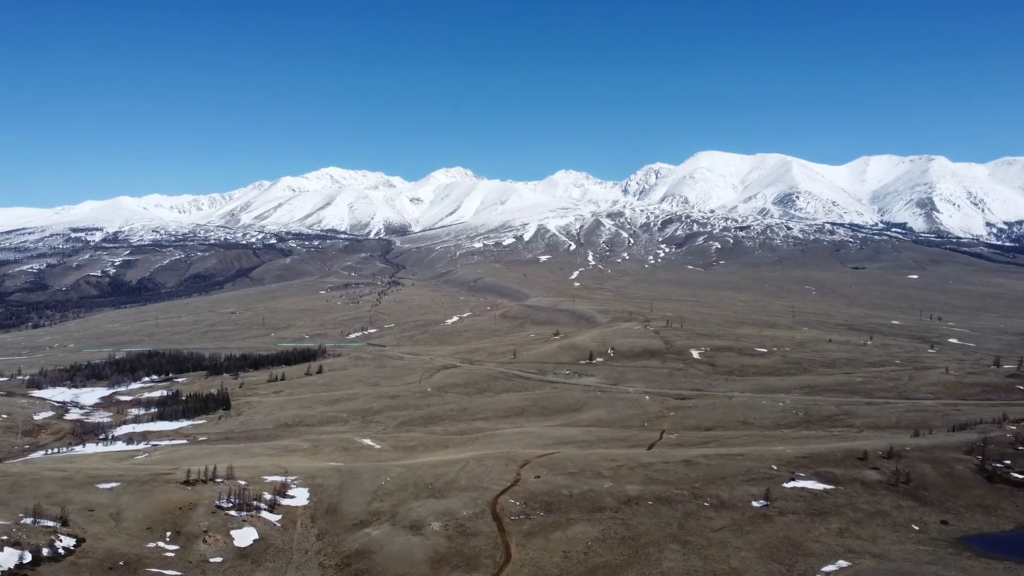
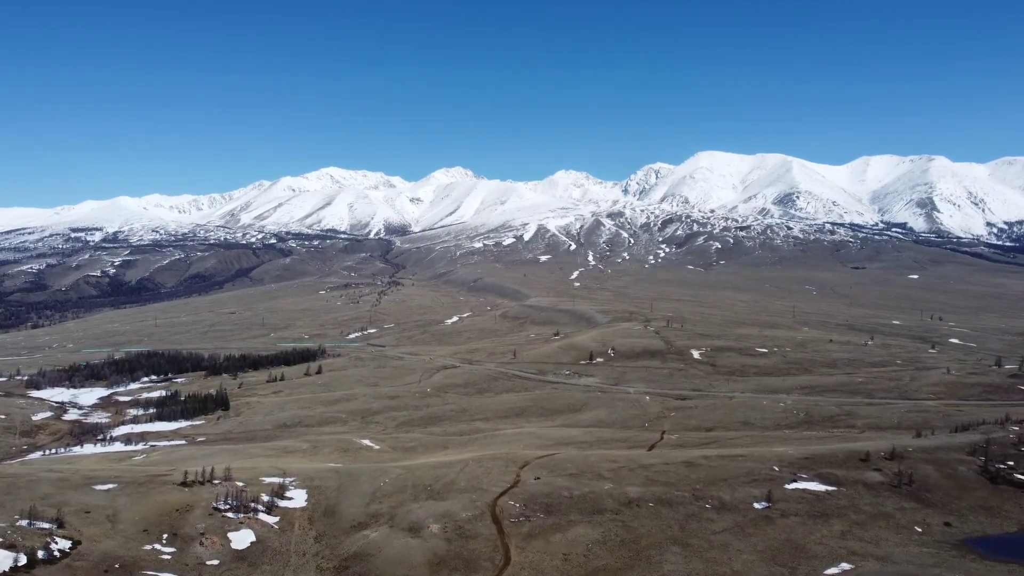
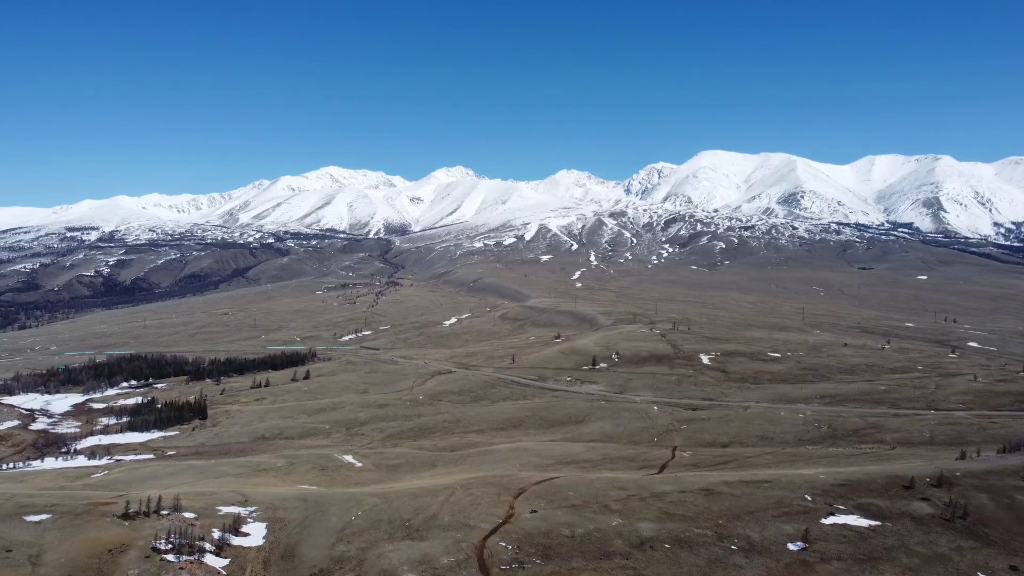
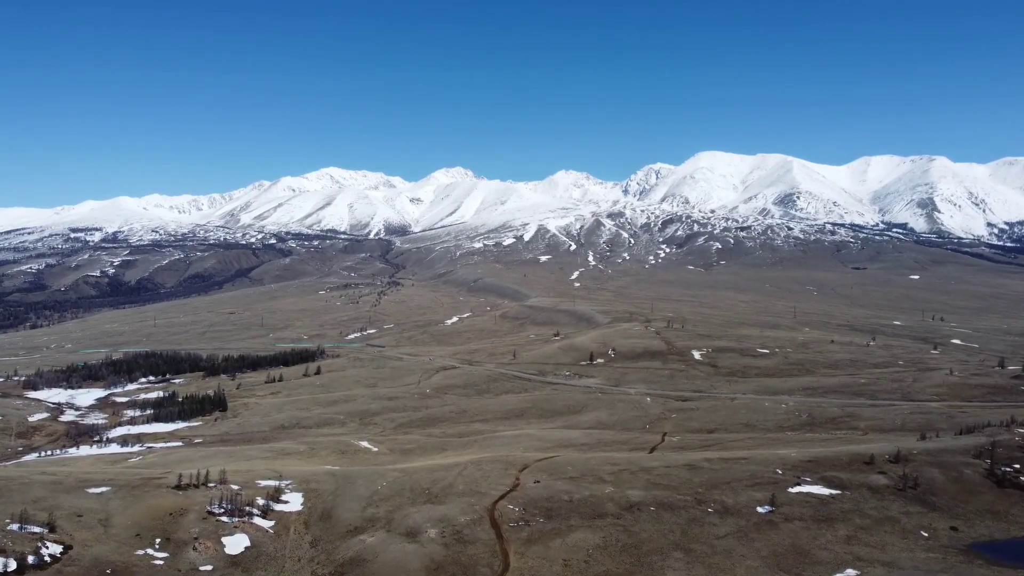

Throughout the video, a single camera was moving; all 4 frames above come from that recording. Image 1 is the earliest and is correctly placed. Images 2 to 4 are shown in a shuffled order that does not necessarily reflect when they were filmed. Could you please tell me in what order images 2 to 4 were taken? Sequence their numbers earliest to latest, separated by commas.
2, 4, 3
